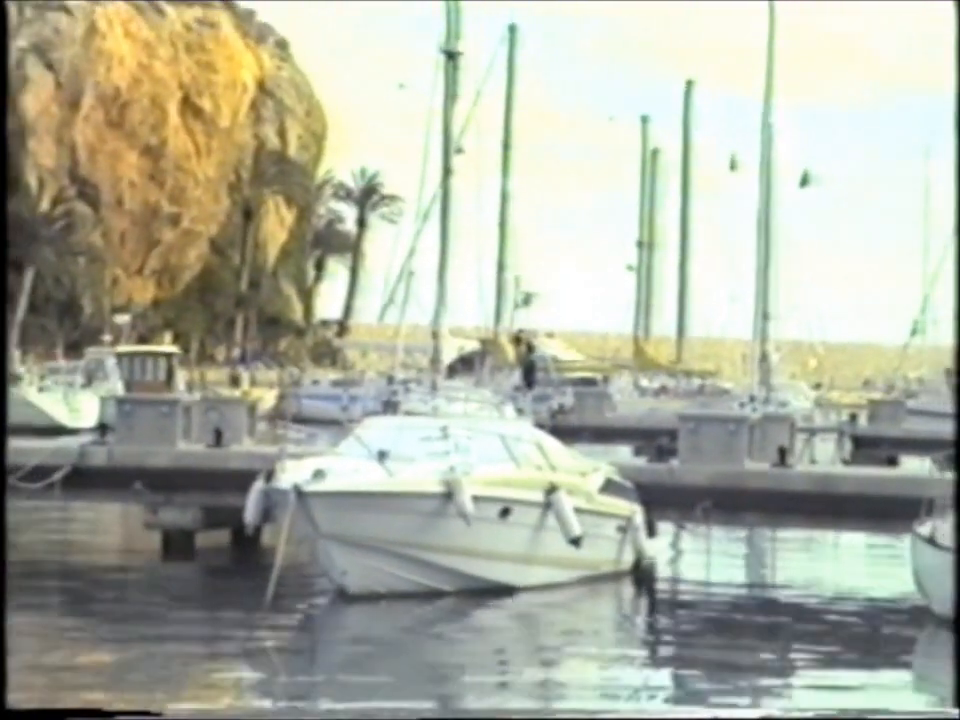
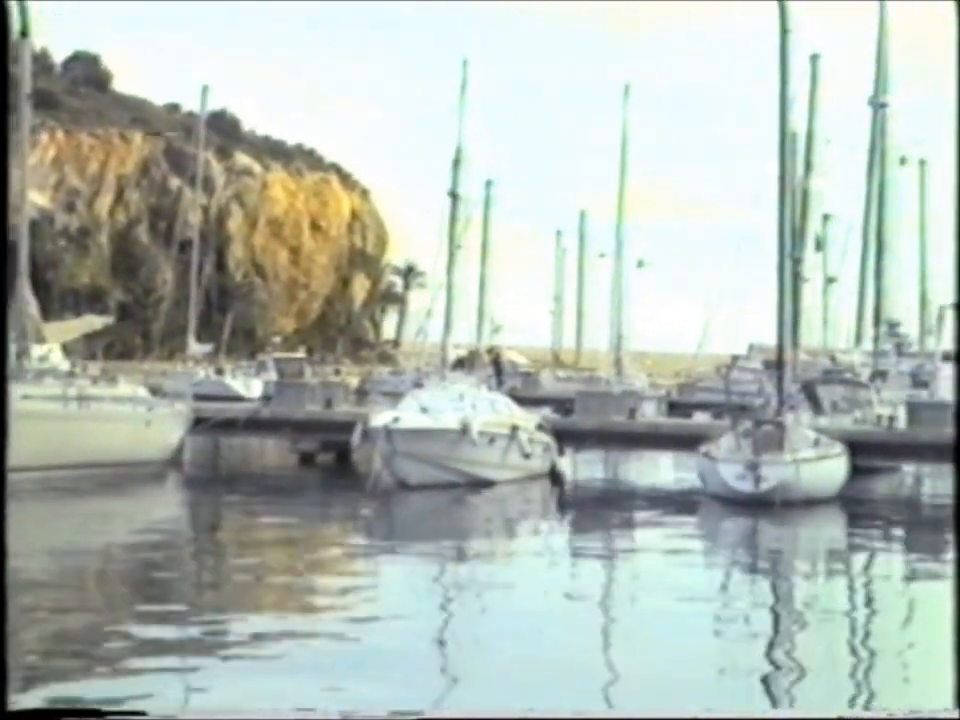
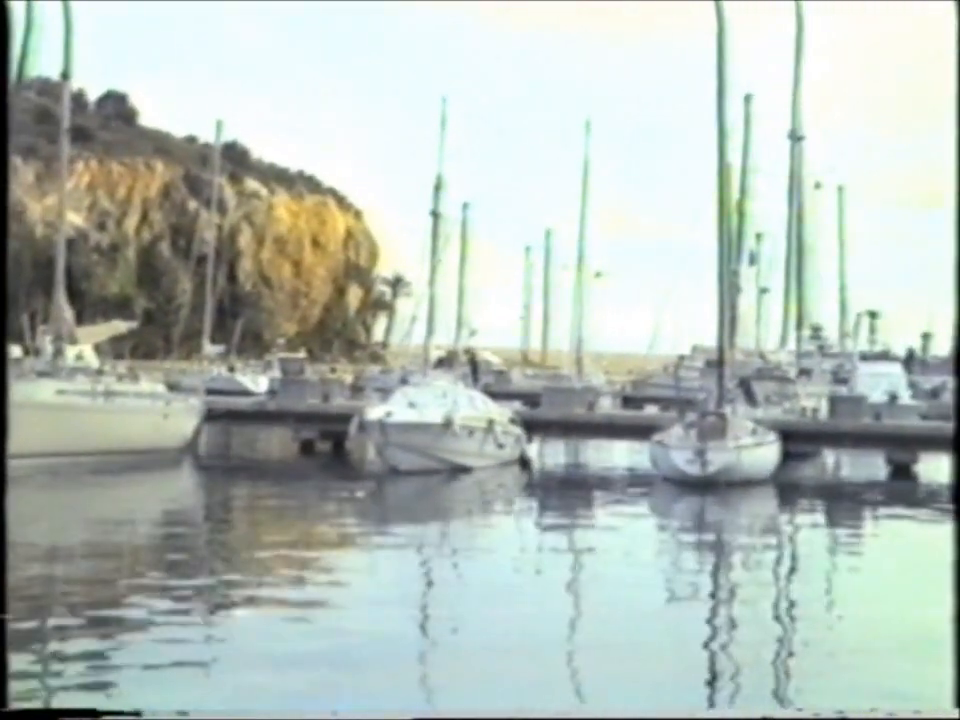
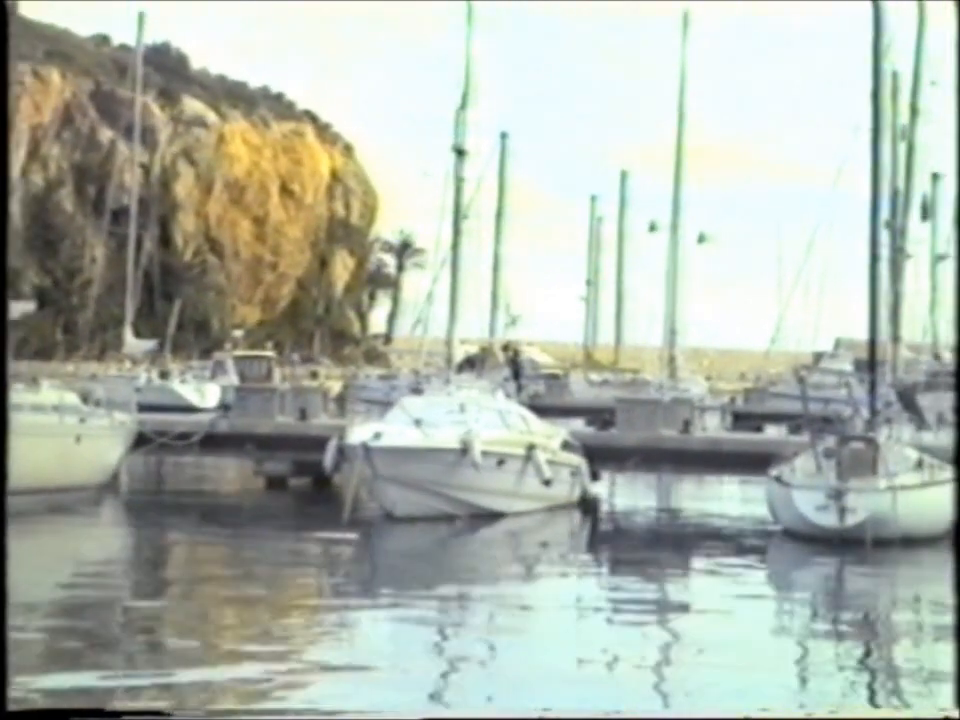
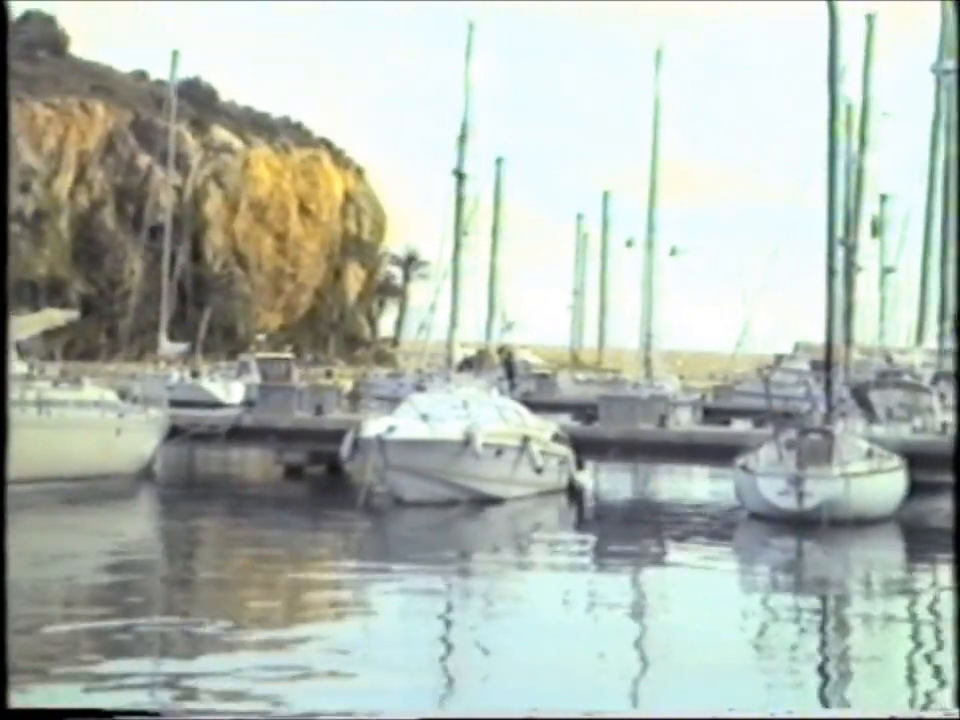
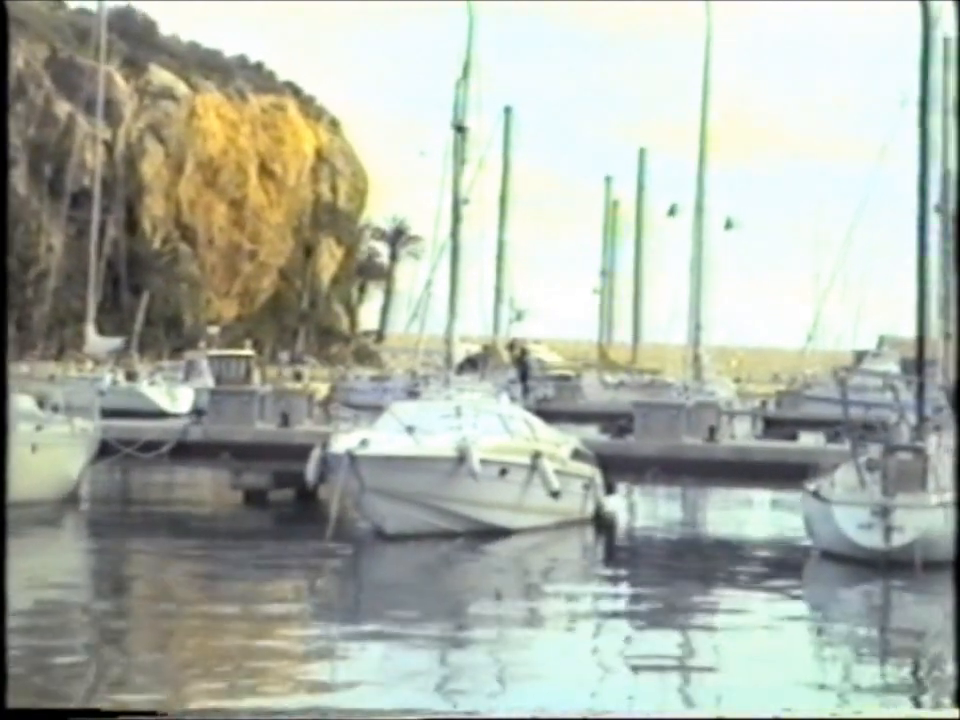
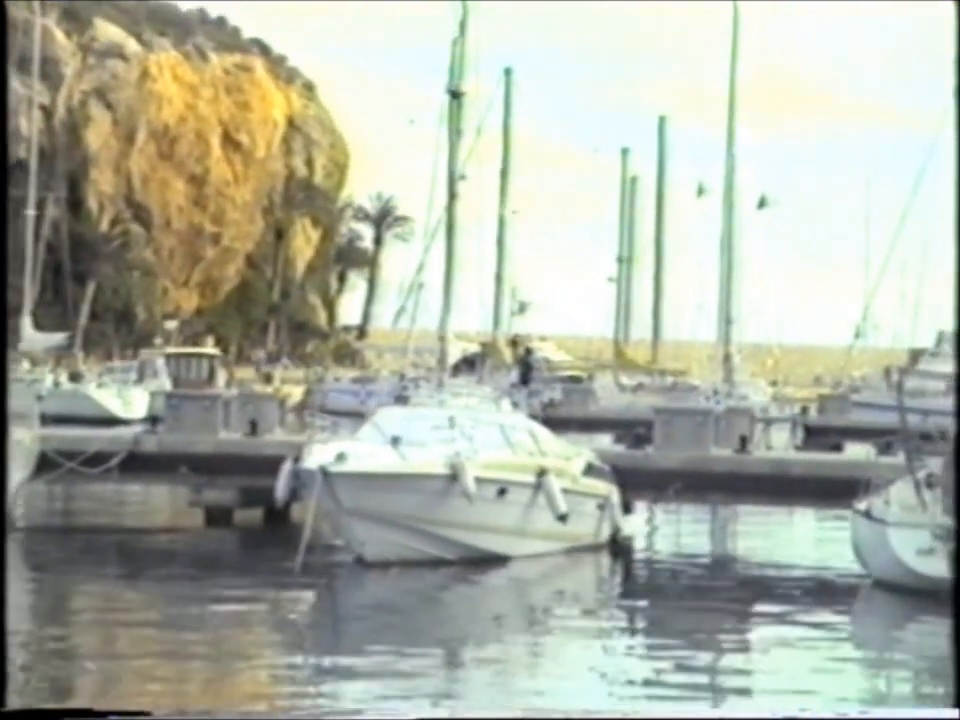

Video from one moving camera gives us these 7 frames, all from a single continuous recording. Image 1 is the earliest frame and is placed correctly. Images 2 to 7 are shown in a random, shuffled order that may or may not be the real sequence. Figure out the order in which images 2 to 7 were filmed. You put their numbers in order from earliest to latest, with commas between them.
7, 6, 4, 5, 2, 3
